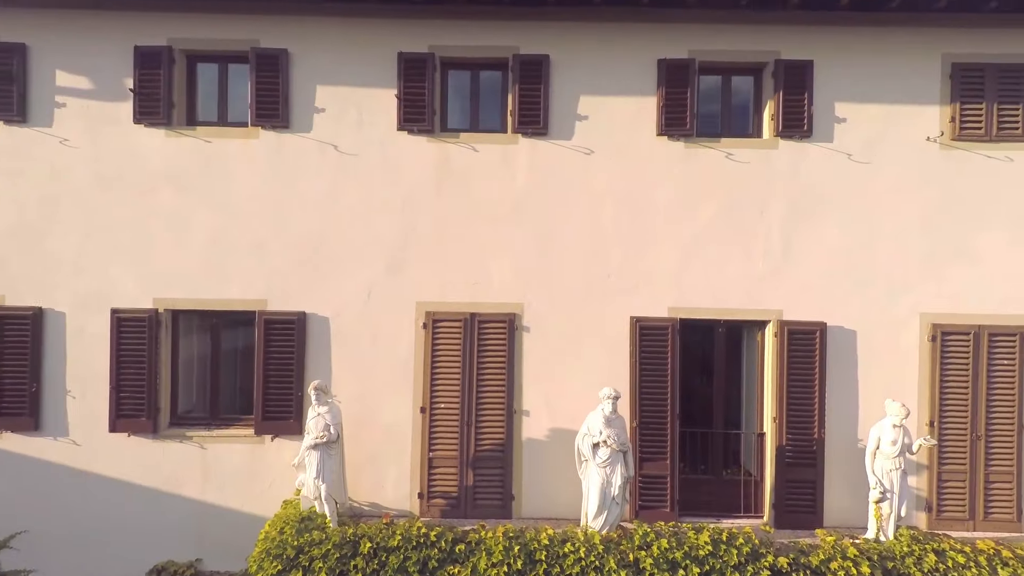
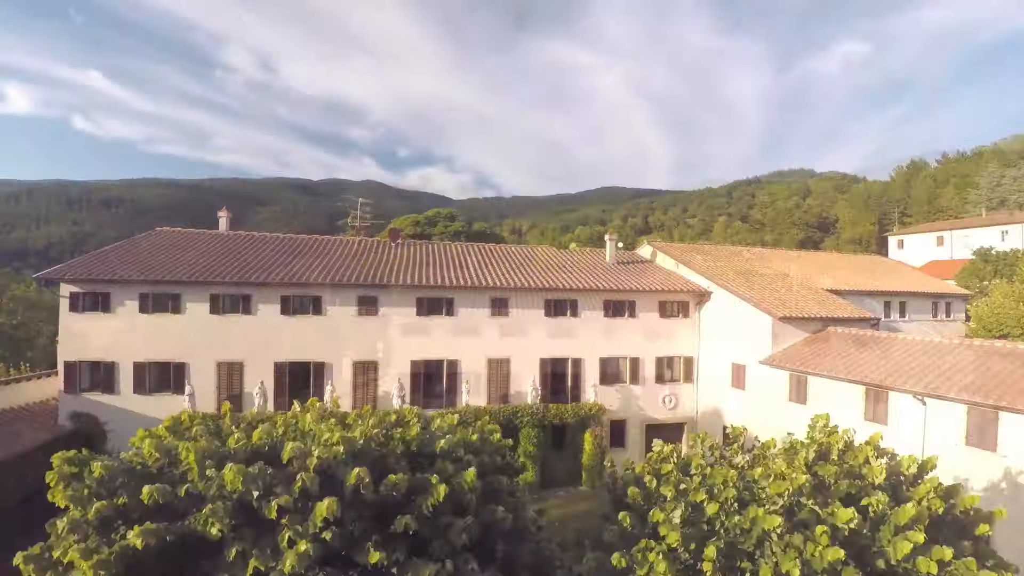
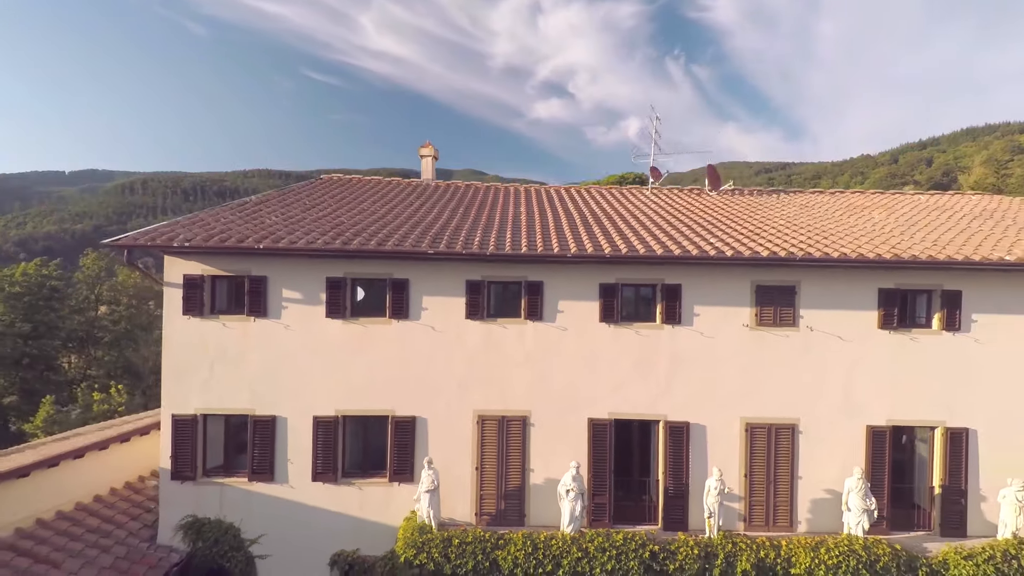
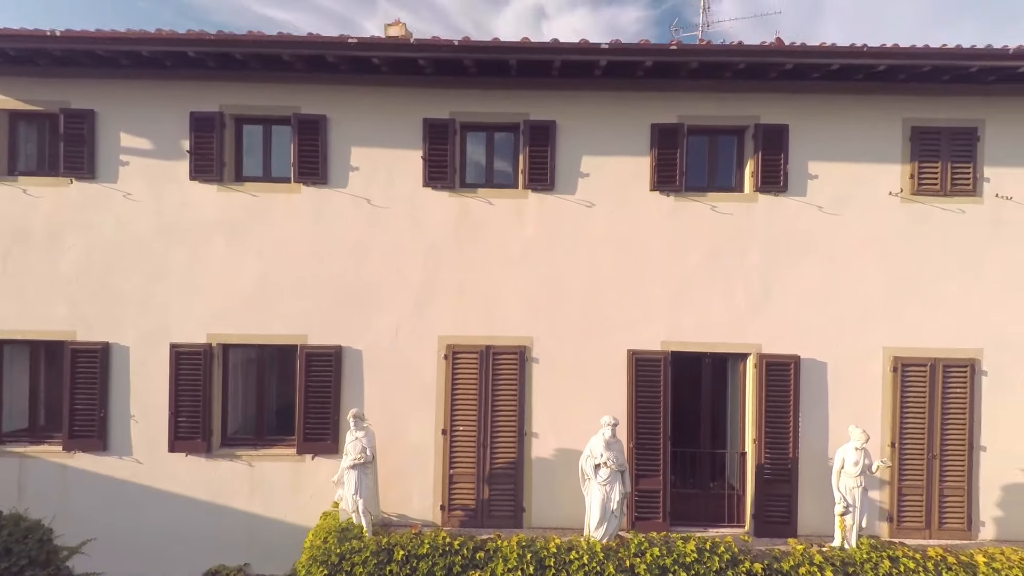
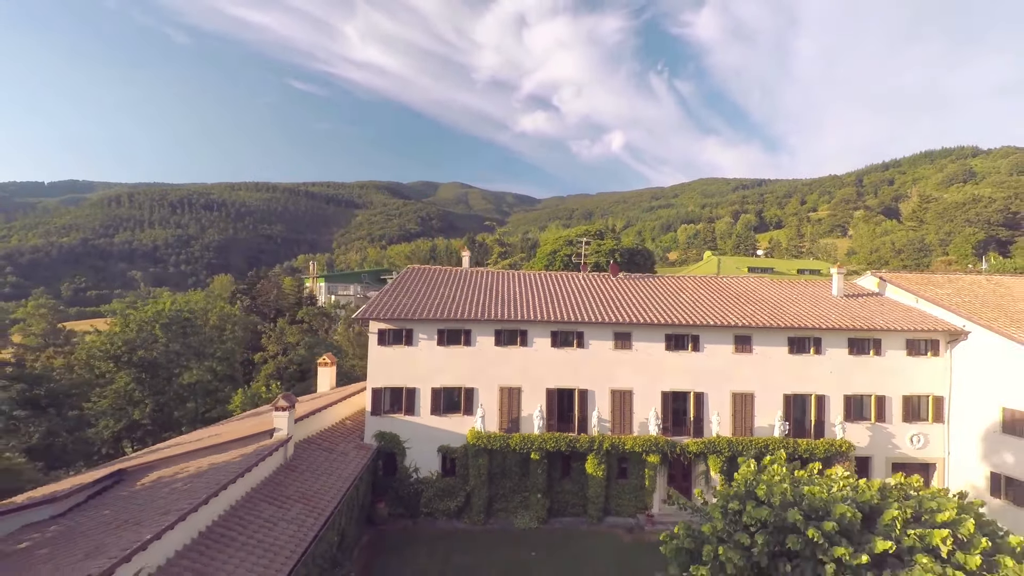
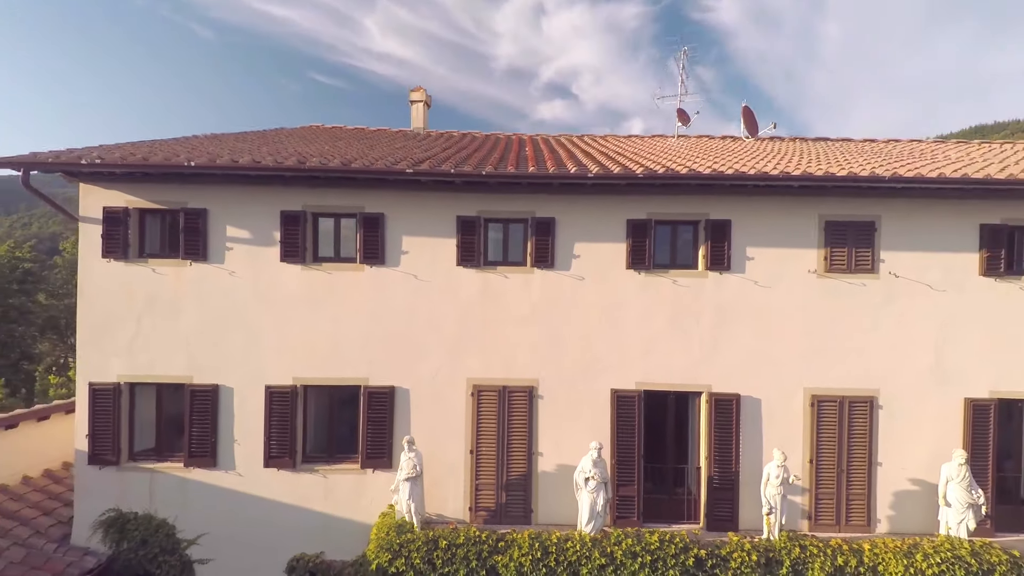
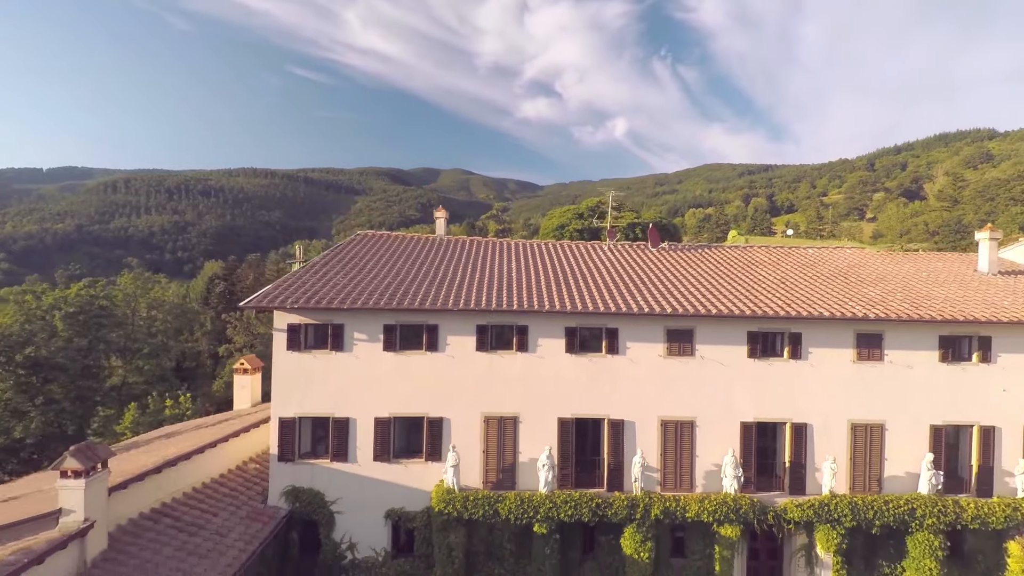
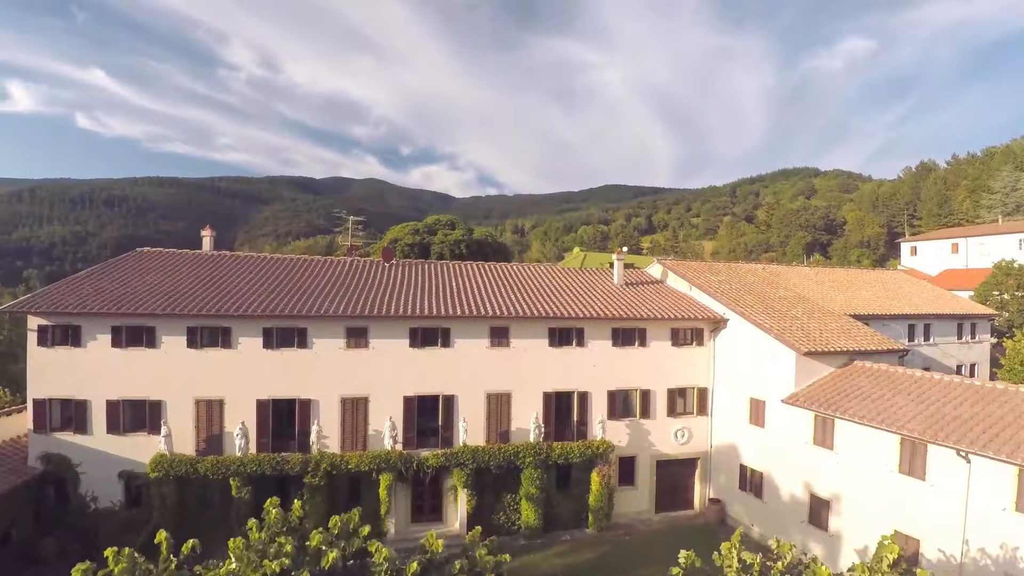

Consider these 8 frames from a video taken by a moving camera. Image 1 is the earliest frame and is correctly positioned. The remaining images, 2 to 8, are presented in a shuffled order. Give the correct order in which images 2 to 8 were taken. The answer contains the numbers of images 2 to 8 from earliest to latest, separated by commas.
4, 6, 3, 7, 5, 2, 8
